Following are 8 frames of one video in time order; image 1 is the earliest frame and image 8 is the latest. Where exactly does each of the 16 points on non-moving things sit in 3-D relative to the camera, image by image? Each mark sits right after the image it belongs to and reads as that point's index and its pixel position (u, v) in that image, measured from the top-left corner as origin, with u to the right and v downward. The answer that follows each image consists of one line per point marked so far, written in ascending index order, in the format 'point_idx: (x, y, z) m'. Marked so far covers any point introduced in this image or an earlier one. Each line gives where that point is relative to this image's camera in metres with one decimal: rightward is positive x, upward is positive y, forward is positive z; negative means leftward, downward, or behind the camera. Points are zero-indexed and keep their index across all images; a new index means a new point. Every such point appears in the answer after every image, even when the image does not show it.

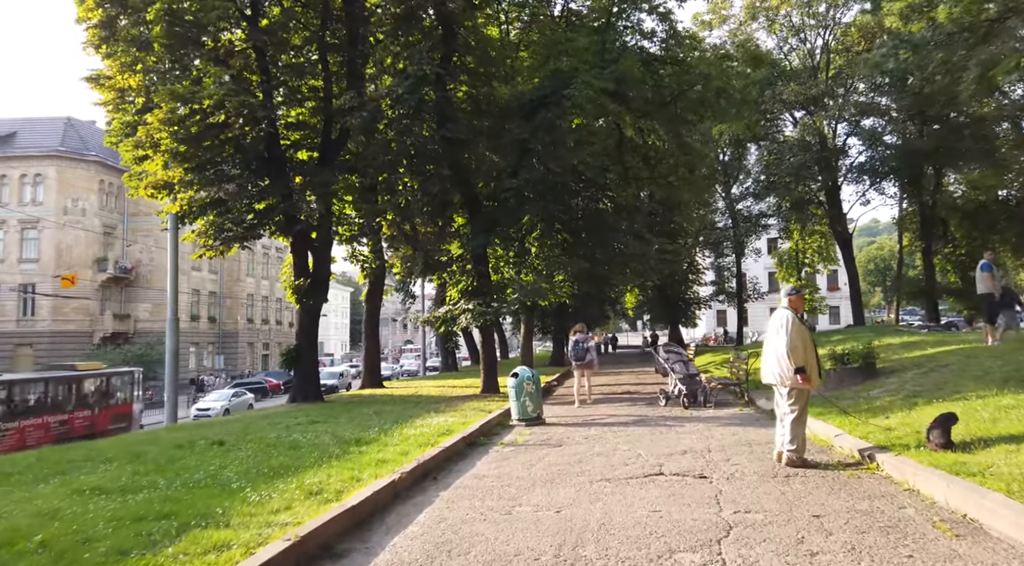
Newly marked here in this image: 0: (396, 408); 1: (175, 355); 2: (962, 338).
0: (-2.3, -2.5, +15.7) m
1: (-7.4, -1.6, +17.5) m
2: (+9.5, -1.2, +16.8) m
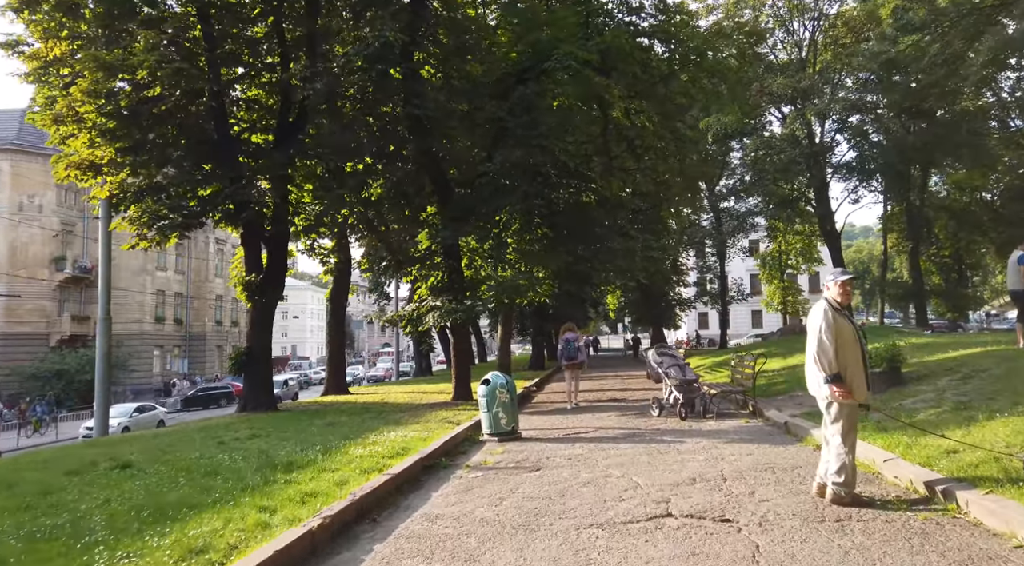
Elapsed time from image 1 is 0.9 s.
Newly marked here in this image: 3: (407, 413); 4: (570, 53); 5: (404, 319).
0: (-2.8, -2.4, +13.9) m
1: (-8.0, -1.5, +15.6) m
2: (+9.0, -1.1, +15.3) m
3: (-2.0, -2.4, +14.9) m
4: (+1.1, +4.3, +15.0) m
5: (-2.3, -0.7, +16.1) m
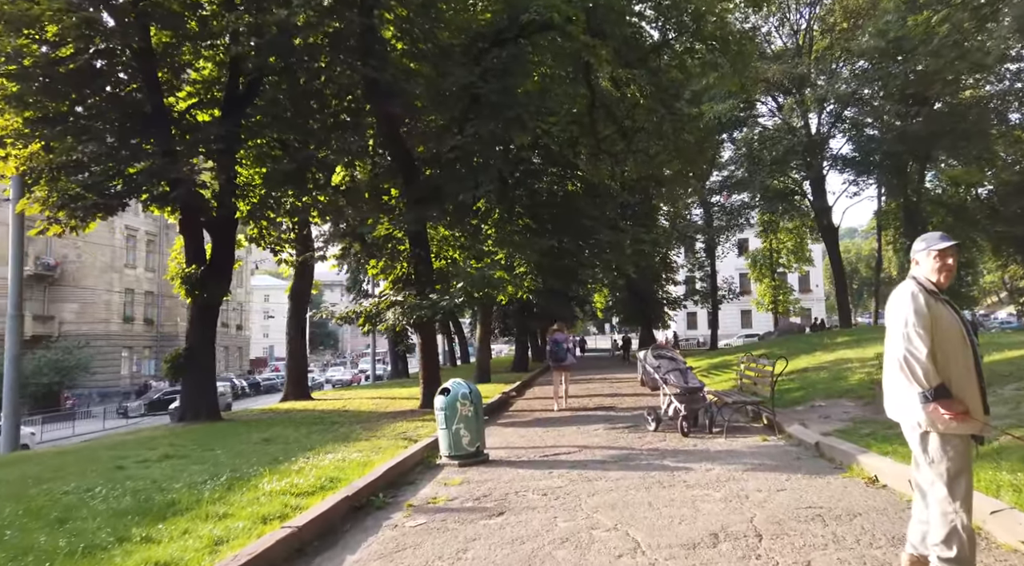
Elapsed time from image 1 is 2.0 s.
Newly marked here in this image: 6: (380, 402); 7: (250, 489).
0: (-3.2, -2.3, +12.0) m
1: (-8.4, -1.4, +13.5) m
2: (+8.5, -1.0, +13.5) m
3: (-2.5, -2.3, +12.9) m
4: (+0.7, +4.5, +13.1) m
5: (-2.7, -0.6, +14.2) m
6: (-3.0, -2.7, +18.1) m
7: (-2.1, -1.7, +6.6) m
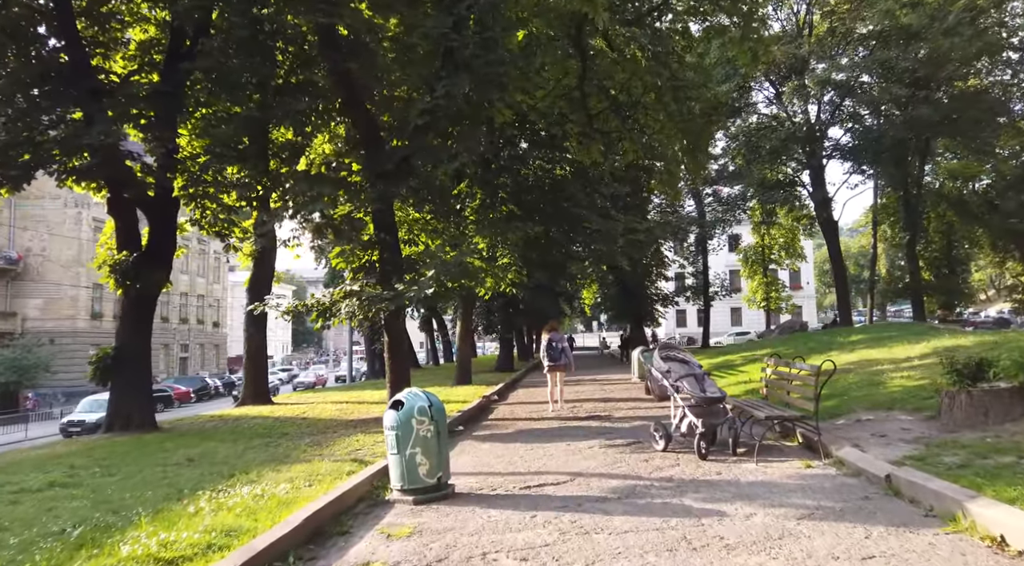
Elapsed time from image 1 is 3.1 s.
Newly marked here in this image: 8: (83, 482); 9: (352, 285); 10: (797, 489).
0: (-3.5, -2.1, +10.0) m
1: (-8.7, -1.2, +11.5) m
2: (+8.2, -0.8, +11.7) m
3: (-2.8, -2.1, +10.9) m
4: (+0.4, +4.6, +11.1) m
5: (-3.1, -0.4, +12.2) m
6: (-3.4, -2.5, +16.1) m
7: (-2.3, -1.5, +4.6) m
8: (-4.2, -1.9, +7.8) m
9: (-2.5, 0.0, +12.3) m
10: (+2.1, -1.5, +5.9) m
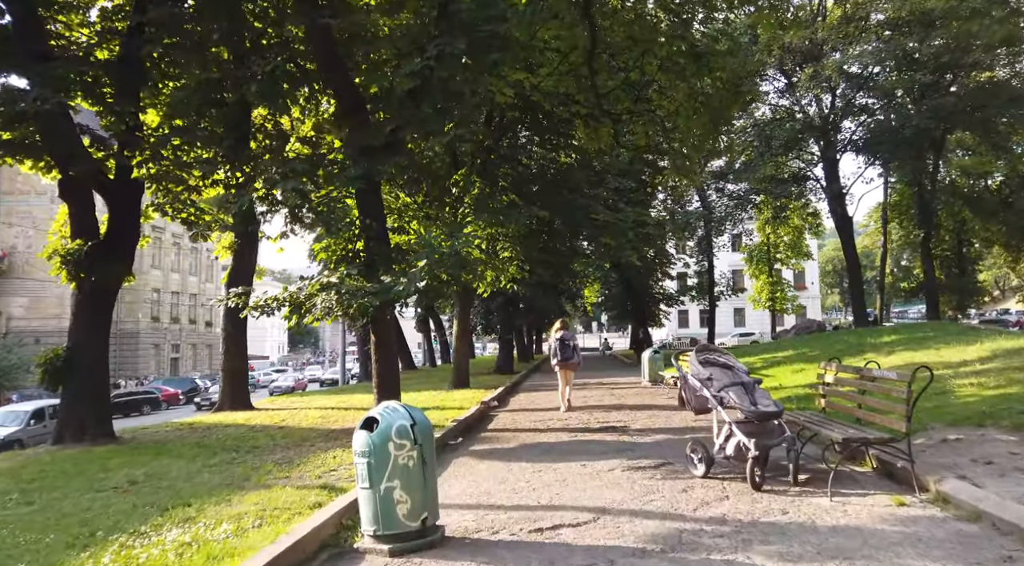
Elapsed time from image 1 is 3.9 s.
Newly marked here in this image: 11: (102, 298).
0: (-3.5, -2.0, +8.5) m
1: (-8.7, -1.1, +10.0) m
2: (+8.2, -0.7, +10.2) m
3: (-2.7, -2.0, +9.4) m
4: (+0.4, +4.7, +9.6) m
5: (-3.0, -0.3, +10.7) m
6: (-3.4, -2.4, +14.6) m
7: (-2.3, -1.4, +3.1) m
8: (-4.2, -1.8, +6.3) m
9: (-2.4, +0.1, +10.8) m
10: (+2.2, -1.4, +4.4) m
11: (-6.2, -0.2, +12.1) m
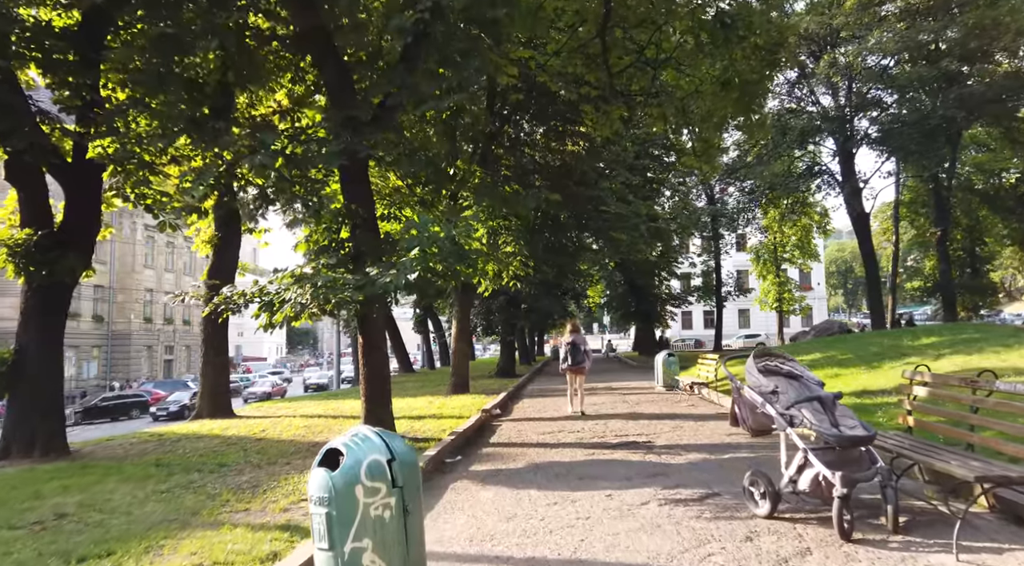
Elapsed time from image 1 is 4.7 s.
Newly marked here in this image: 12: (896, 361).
0: (-3.4, -1.9, +7.1) m
1: (-8.6, -1.0, +8.6) m
2: (+8.3, -0.7, +8.8) m
3: (-2.7, -1.9, +8.0) m
4: (+0.5, +4.8, +8.3) m
5: (-3.0, -0.2, +9.3) m
6: (-3.3, -2.3, +13.2) m
7: (-2.2, -1.3, +1.7) m
8: (-4.1, -1.7, +5.0) m
9: (-2.3, +0.1, +9.4) m
10: (+2.2, -1.3, +3.0) m
11: (-6.2, -0.2, +10.7) m
12: (+6.5, -1.3, +13.4) m
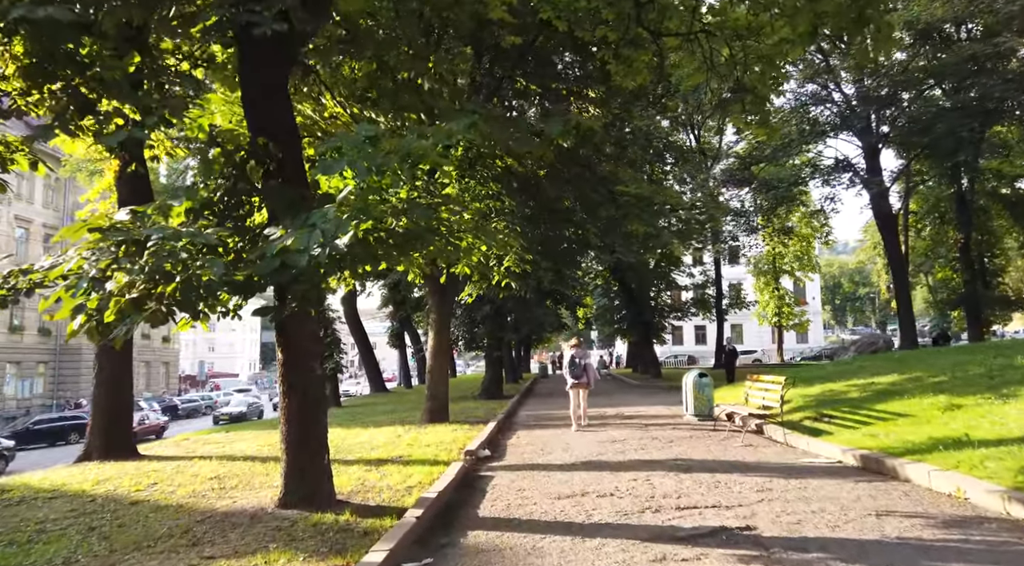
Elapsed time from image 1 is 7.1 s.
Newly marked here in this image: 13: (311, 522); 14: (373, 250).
0: (-3.3, -1.7, +3.3) m
1: (-8.5, -0.8, +4.6) m
2: (+8.4, -0.5, +5.3) m
3: (-2.6, -1.8, +4.2) m
4: (+0.6, +5.0, +4.7) m
5: (-2.9, -0.1, +5.5) m
6: (-3.4, -2.2, +9.4) m
7: (-2.0, -1.0, -2.1) m
8: (-4.0, -1.5, +1.1) m
9: (-2.3, +0.3, +5.7) m
10: (+2.4, -1.1, -0.7) m
11: (-6.1, 0.0, +6.9) m
12: (+6.4, -1.2, +9.8) m
13: (-1.7, -2.0, +6.6) m
14: (-1.0, +0.3, +5.9) m
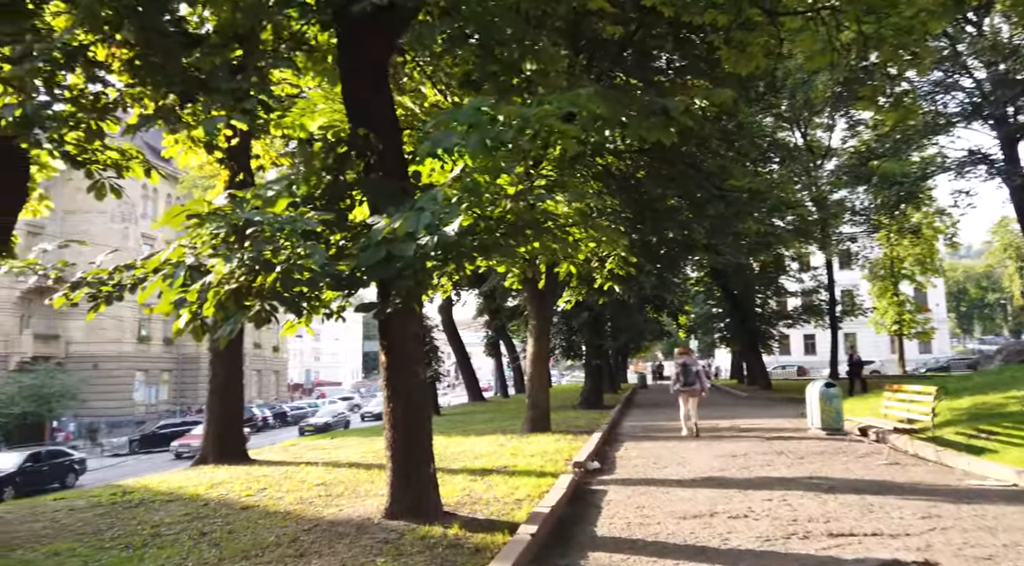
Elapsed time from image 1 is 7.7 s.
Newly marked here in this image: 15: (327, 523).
0: (-2.7, -1.6, +3.1) m
1: (-7.8, -0.8, +5.1) m
2: (+9.1, -0.4, +3.6) m
3: (-1.9, -1.7, +3.9) m
4: (+1.2, +5.0, +4.0) m
5: (-2.1, -0.1, +5.3) m
6: (-2.1, -2.3, +9.1) m
7: (-2.2, -0.9, -2.4) m
8: (-3.7, -1.4, +1.0) m
9: (-1.5, +0.3, +5.3) m
10: (+2.4, -0.9, -1.5) m
11: (-5.1, 0.0, +7.0) m
12: (+7.7, -1.2, +8.4) m
13: (-0.7, -1.9, +6.1) m
14: (-0.2, +0.3, +5.4) m
15: (-1.6, -2.0, +6.8) m
